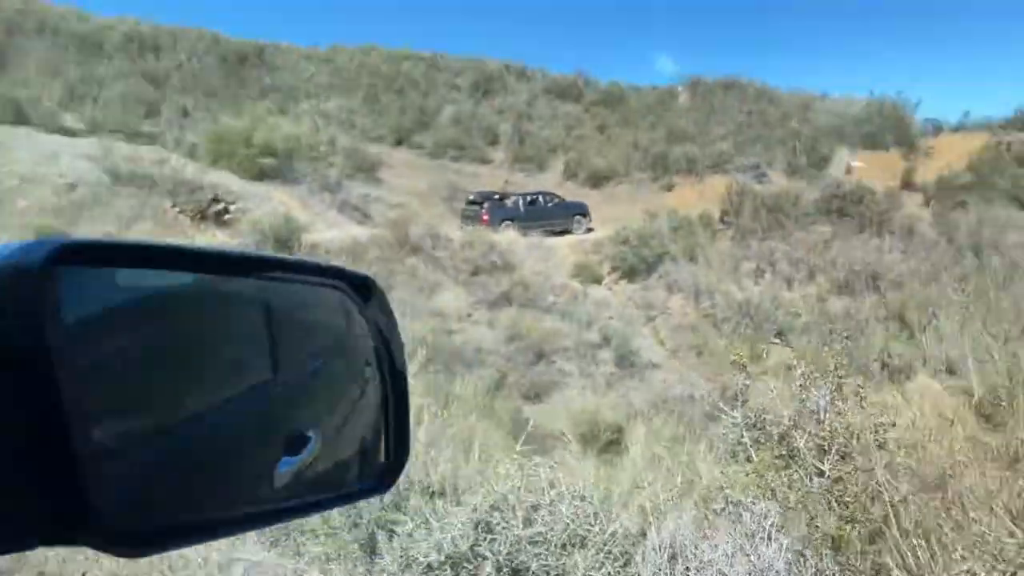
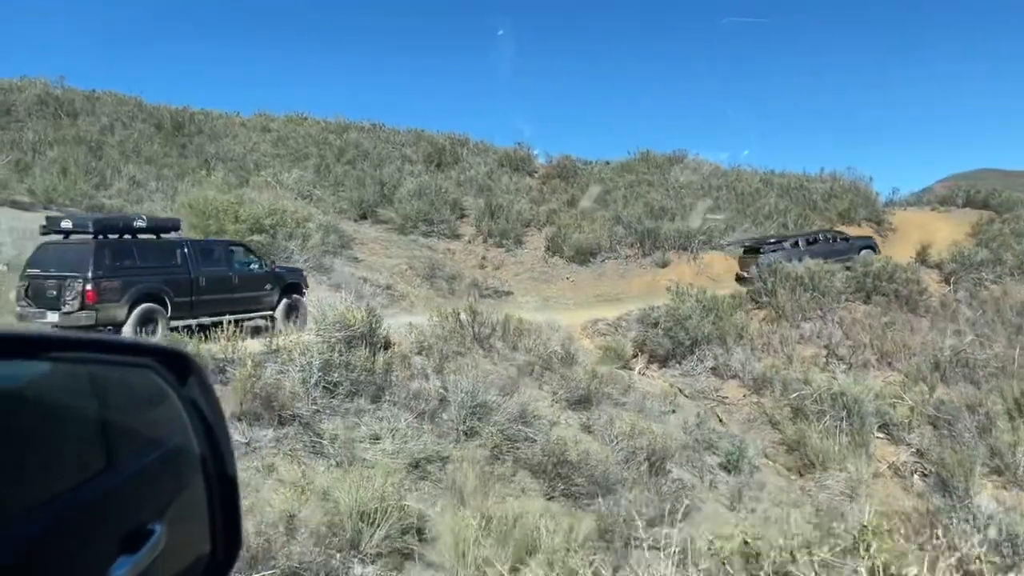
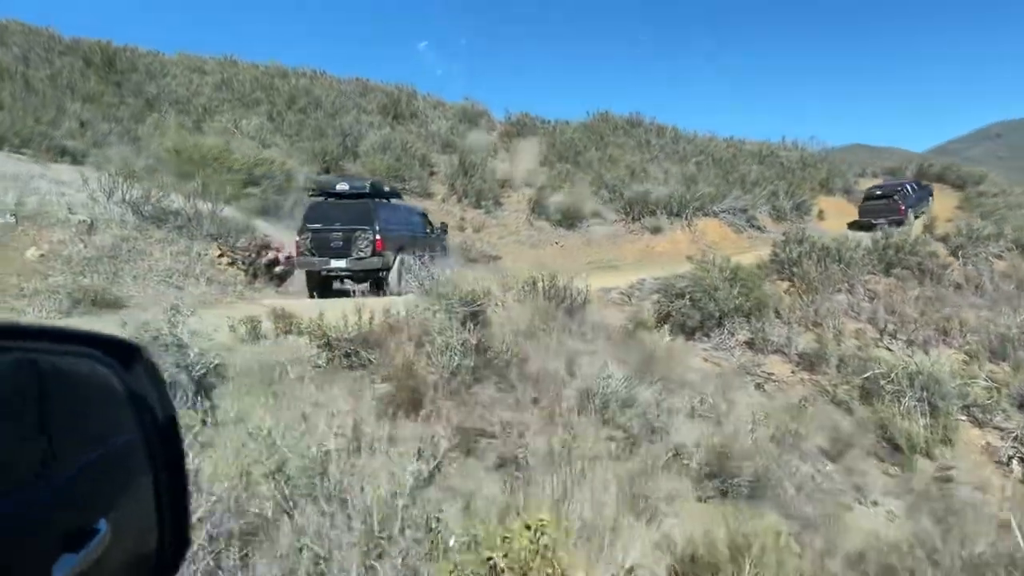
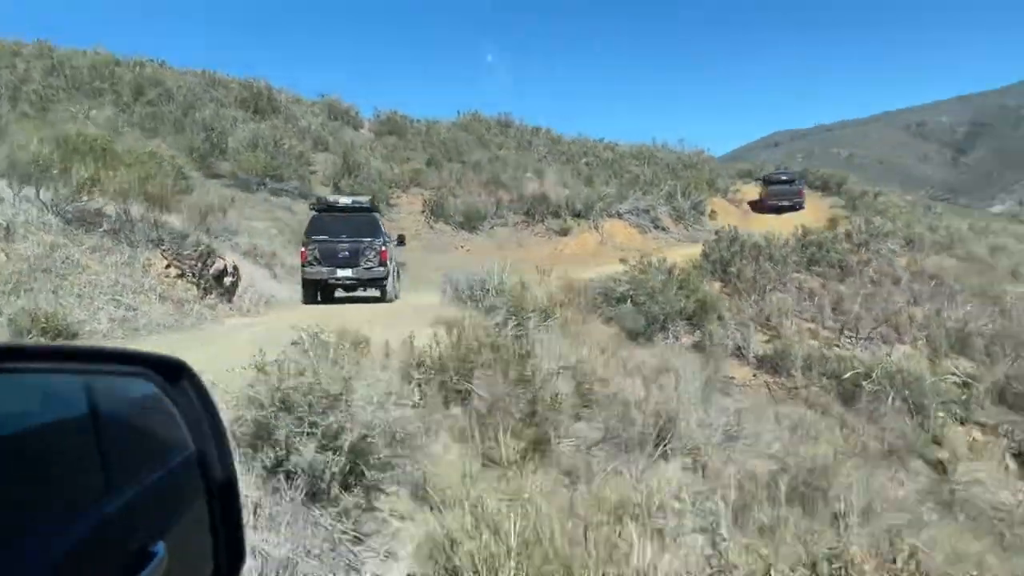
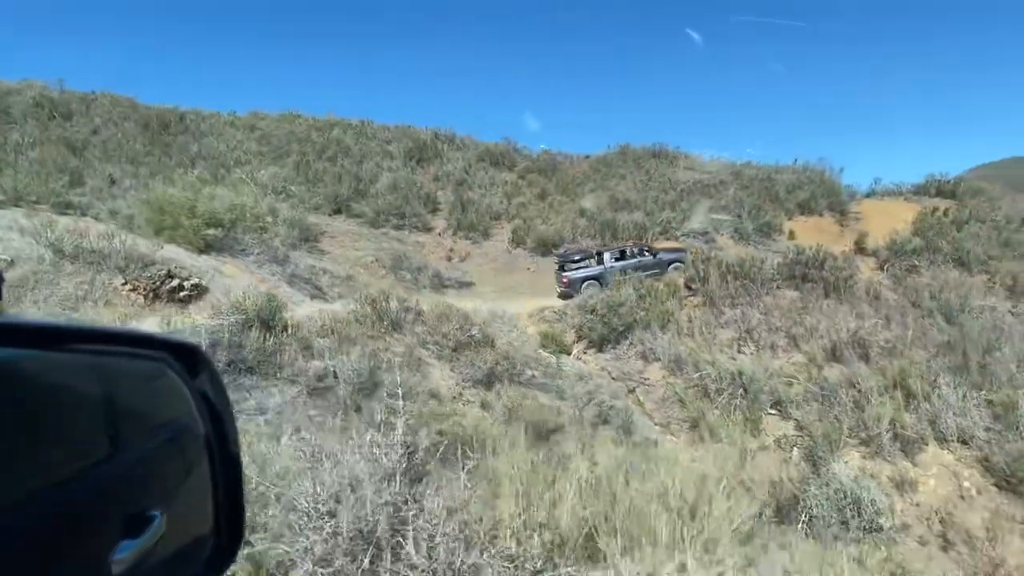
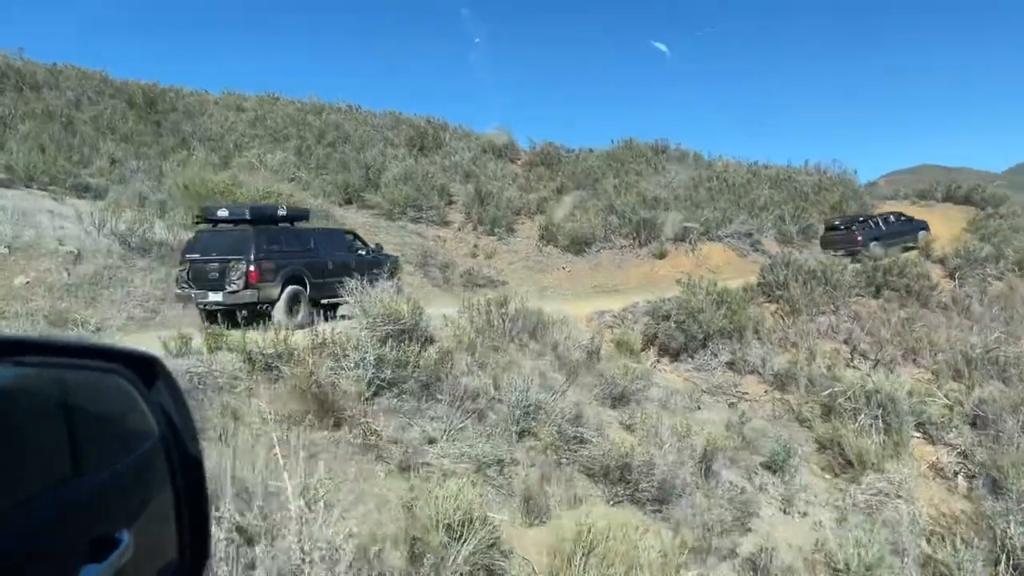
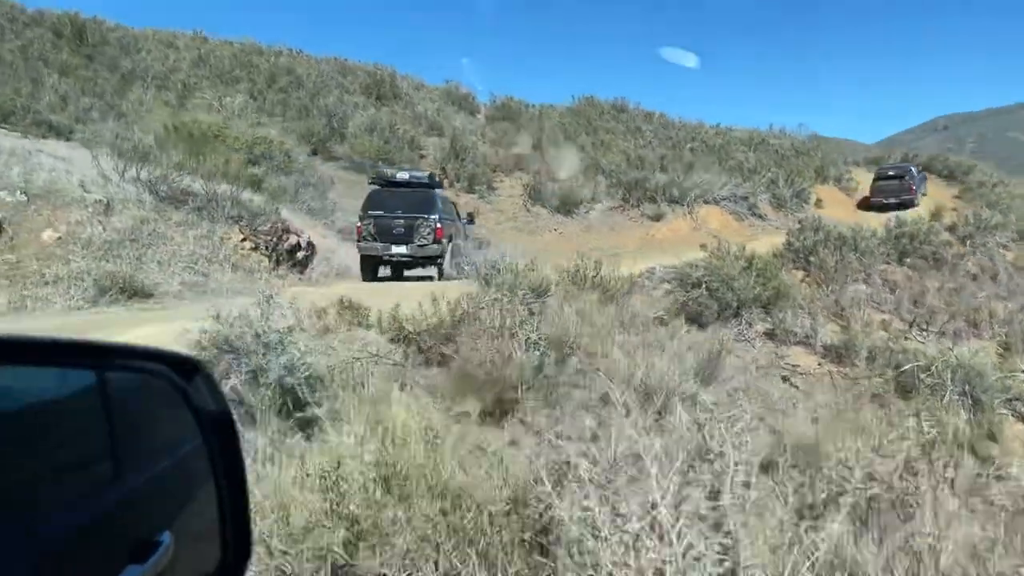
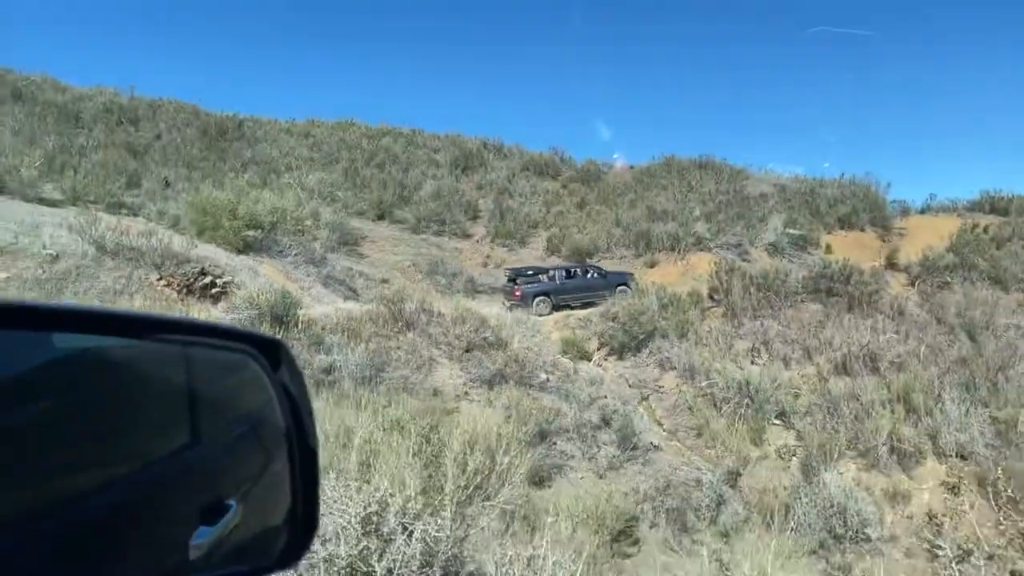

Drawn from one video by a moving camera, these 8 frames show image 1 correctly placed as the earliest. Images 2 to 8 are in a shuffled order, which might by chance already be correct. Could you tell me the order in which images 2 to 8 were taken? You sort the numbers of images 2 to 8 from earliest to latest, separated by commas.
8, 5, 2, 6, 3, 7, 4
